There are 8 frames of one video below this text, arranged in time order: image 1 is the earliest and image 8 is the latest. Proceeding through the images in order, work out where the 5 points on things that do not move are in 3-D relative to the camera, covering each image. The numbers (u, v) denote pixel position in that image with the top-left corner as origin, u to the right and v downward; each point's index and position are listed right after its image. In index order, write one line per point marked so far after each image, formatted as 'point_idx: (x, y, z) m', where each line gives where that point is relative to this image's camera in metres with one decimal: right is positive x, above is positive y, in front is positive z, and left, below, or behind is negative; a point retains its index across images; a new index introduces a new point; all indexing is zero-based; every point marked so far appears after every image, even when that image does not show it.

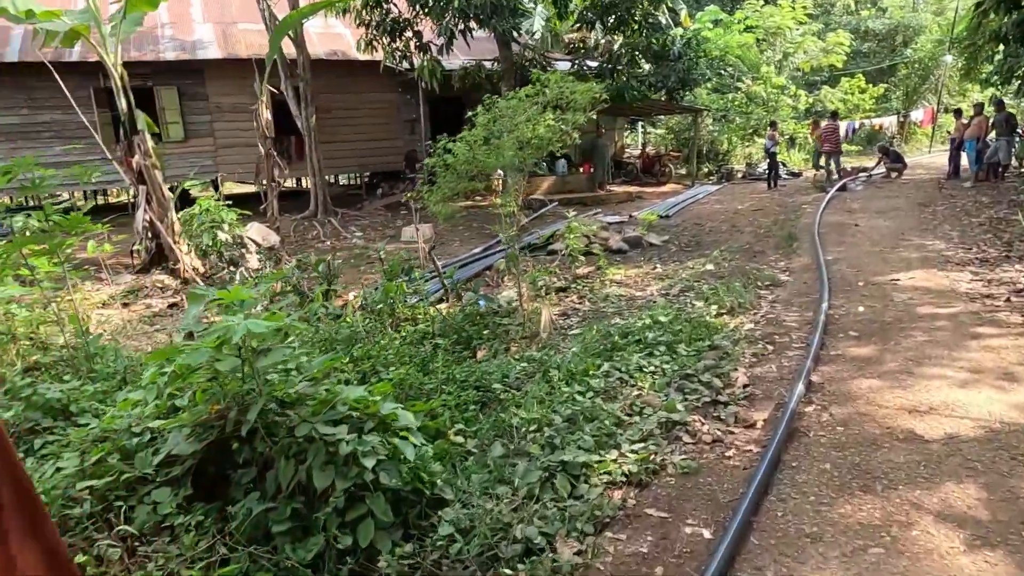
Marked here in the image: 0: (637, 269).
0: (+1.3, +0.2, +7.1) m
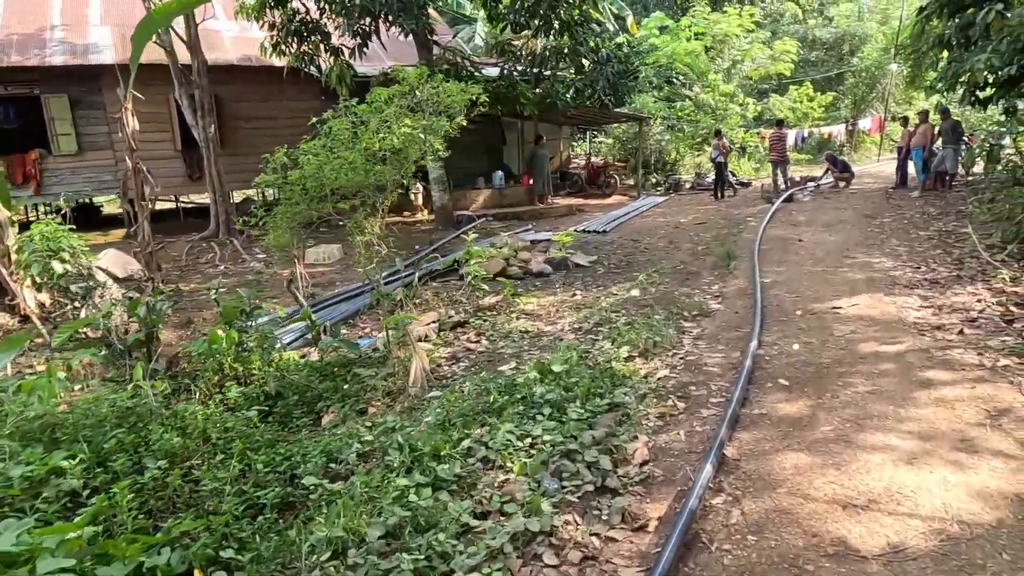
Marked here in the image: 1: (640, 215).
0: (+0.4, -0.1, +6.3) m
1: (+2.5, +1.4, +13.0) m
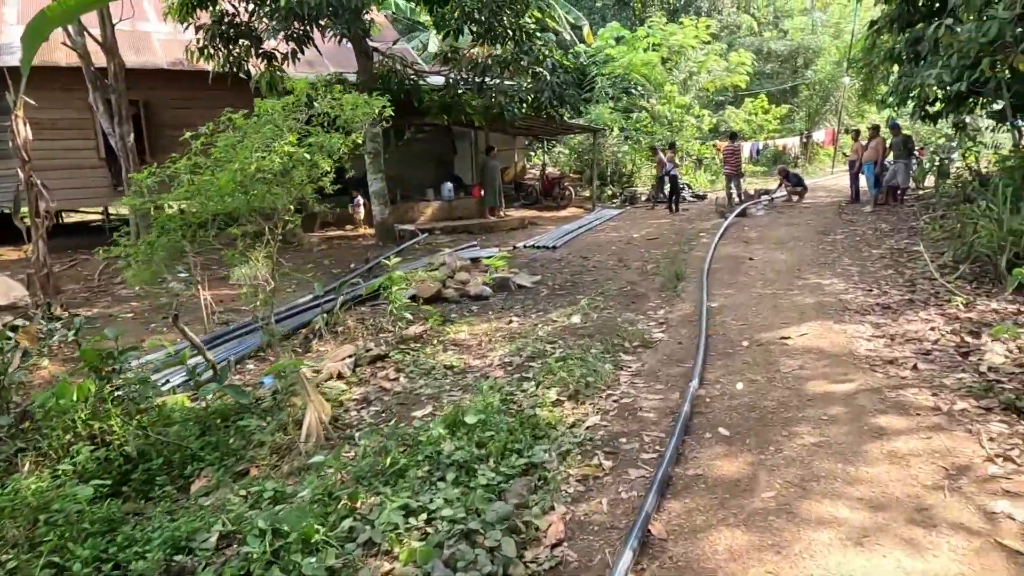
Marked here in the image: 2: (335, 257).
0: (-0.2, -0.3, +5.8) m
1: (+1.5, +1.1, +12.6) m
2: (-2.4, +0.4, +9.1) m
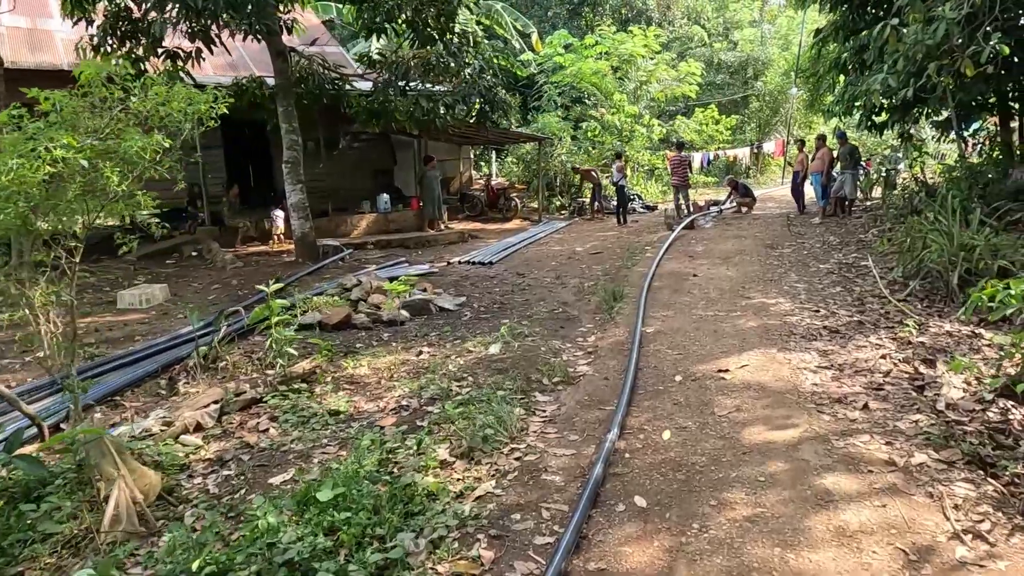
0: (-0.9, -0.5, +5.1) m
1: (+0.4, +0.8, +12.0) m
2: (-3.3, +0.1, +8.3) m
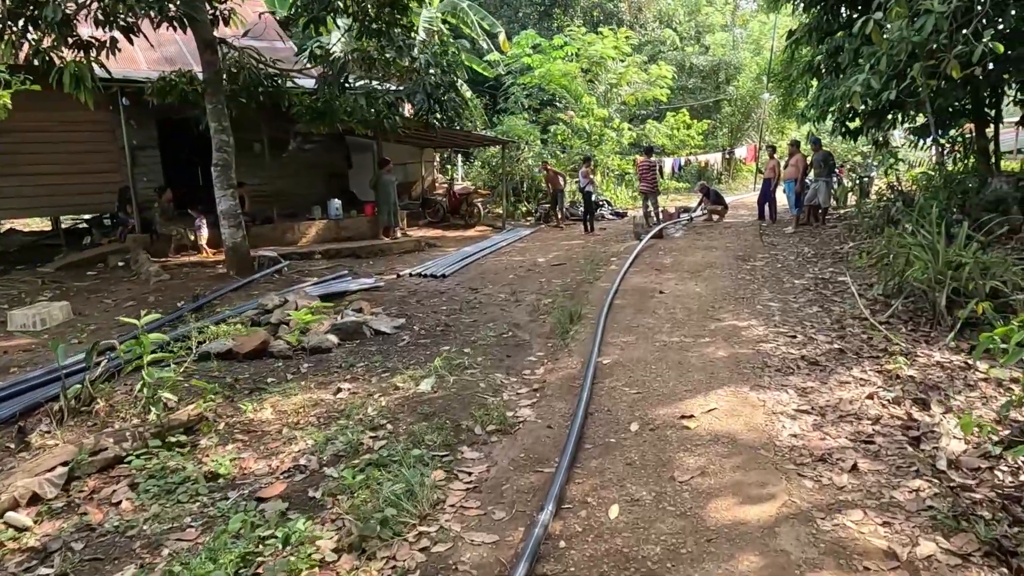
0: (-1.3, -0.7, +4.3) m
1: (-0.3, +0.6, +11.3) m
2: (-3.8, 0.0, +7.4) m
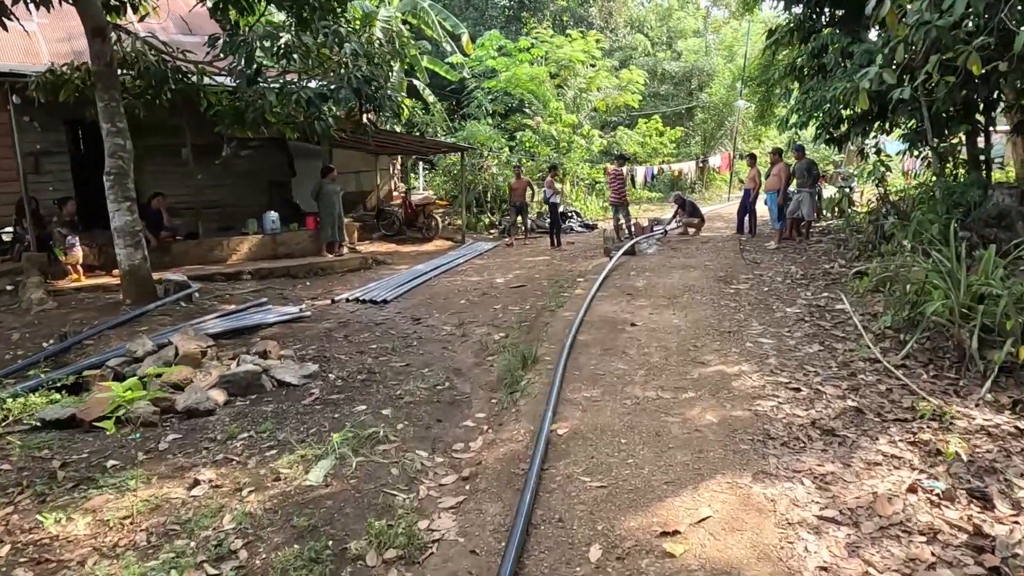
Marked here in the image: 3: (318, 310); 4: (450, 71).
0: (-1.7, -1.0, +3.2) m
1: (-0.9, +0.3, +10.2) m
2: (-4.3, -0.4, +6.1) m
3: (-2.1, -0.2, +7.4) m
4: (-1.7, +5.9, +18.2) m
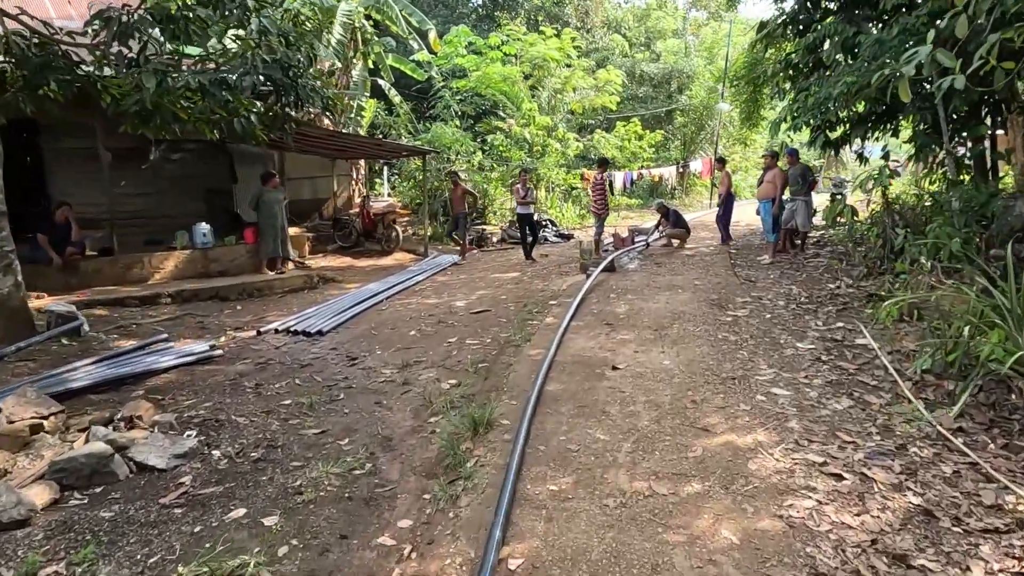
0: (-2.0, -1.2, +1.9) m
1: (-1.4, 0.0, +9.0) m
2: (-4.7, -0.6, +4.8) m
3: (-2.5, -0.5, +6.2) m
4: (-2.4, +5.5, +17.0) m
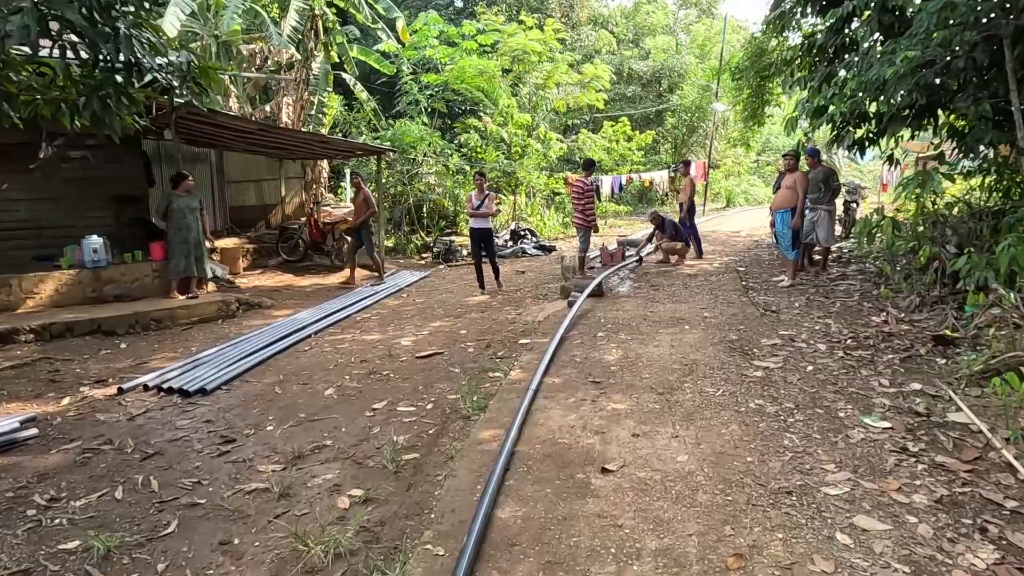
0: (-2.2, -1.5, +0.2) m
1: (-1.8, -0.3, +7.3) m
2: (-5.0, -0.9, +3.0) m
3: (-2.9, -0.8, +4.4) m
4: (-3.0, +5.2, +15.3) m
